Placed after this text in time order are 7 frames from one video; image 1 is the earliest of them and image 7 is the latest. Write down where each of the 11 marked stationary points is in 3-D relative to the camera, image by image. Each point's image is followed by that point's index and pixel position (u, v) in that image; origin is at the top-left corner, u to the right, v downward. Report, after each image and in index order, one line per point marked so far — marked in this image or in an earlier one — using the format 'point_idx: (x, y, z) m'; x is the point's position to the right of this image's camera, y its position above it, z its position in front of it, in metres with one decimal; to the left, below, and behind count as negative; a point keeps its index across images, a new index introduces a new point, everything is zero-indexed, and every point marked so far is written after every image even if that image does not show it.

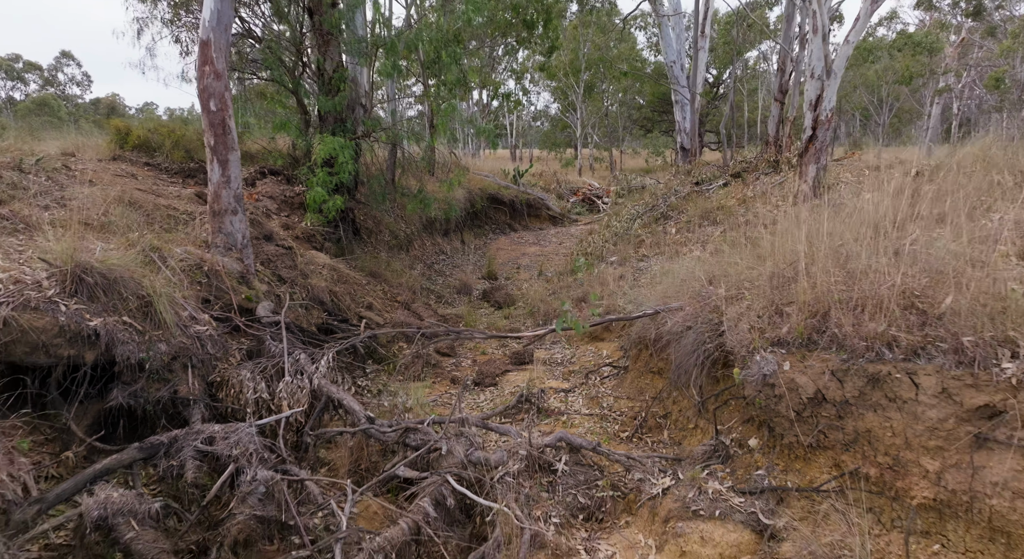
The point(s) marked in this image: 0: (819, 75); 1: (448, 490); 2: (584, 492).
0: (+4.4, +2.9, +8.5) m
1: (-0.4, -1.2, +3.3) m
2: (+0.4, -1.3, +3.5) m
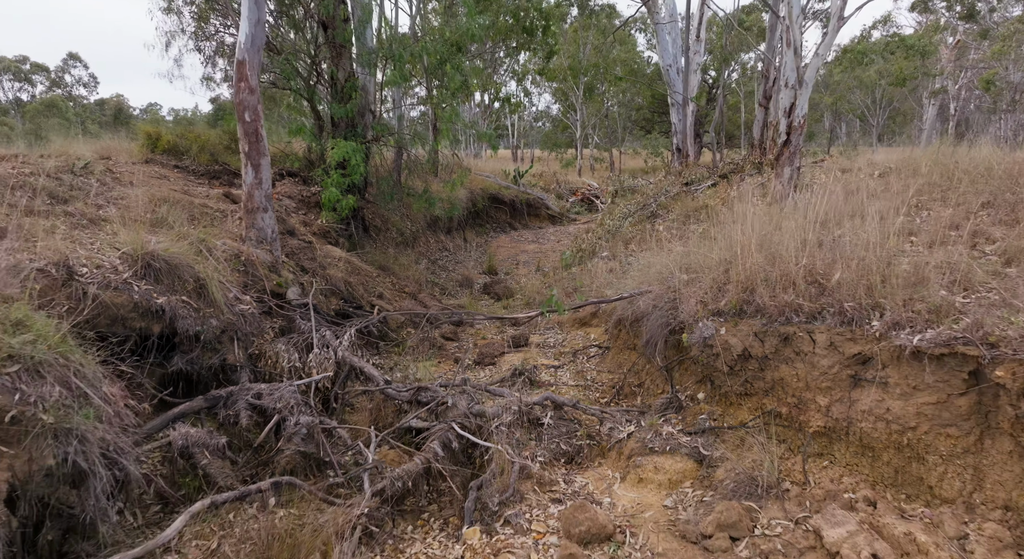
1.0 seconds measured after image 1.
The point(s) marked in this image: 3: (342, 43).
0: (+4.3, +3.0, +9.2) m
1: (-0.4, -1.1, +4.1) m
2: (+0.4, -1.1, +4.2) m
3: (-2.7, +3.8, +9.5) m
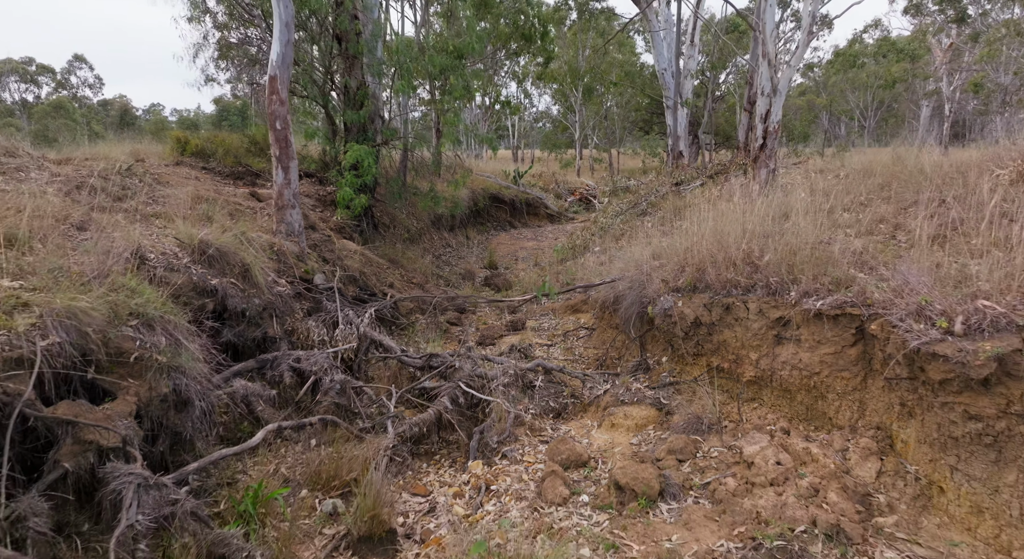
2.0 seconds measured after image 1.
0: (+4.3, +3.2, +10.1) m
1: (-0.4, -0.9, +5.0) m
2: (+0.4, -1.0, +5.1) m
3: (-2.7, +3.9, +10.3) m
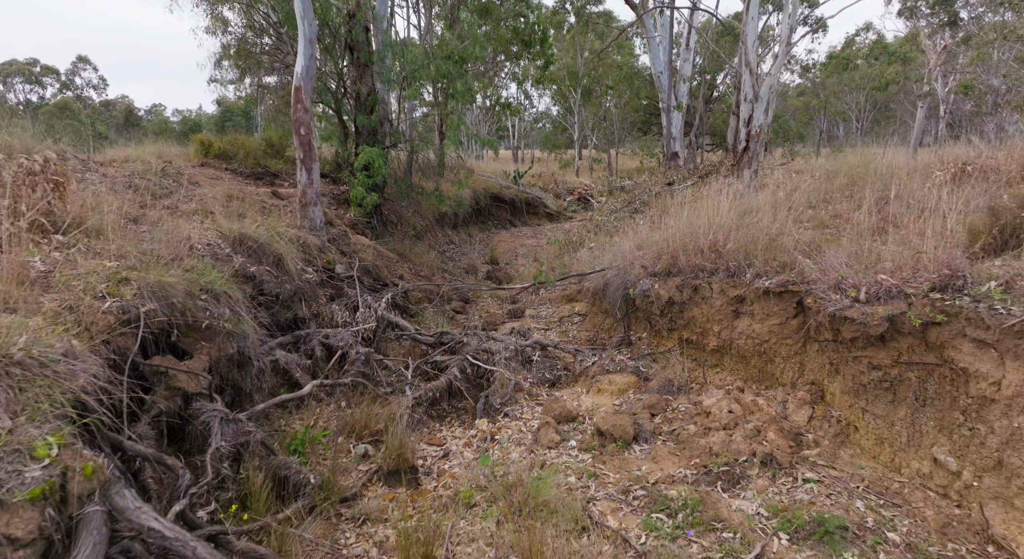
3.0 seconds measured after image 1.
0: (+4.3, +3.3, +10.8) m
1: (-0.4, -0.8, +5.7) m
2: (+0.4, -0.9, +5.9) m
3: (-2.7, +4.0, +11.1) m
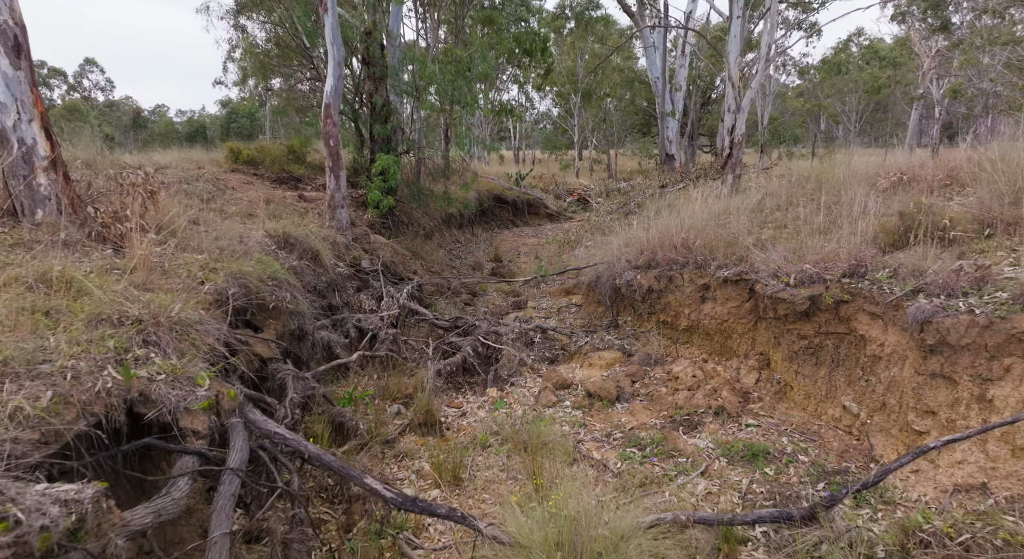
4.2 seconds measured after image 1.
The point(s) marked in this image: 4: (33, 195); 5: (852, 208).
0: (+4.4, +3.4, +11.9) m
1: (-0.4, -0.7, +6.8) m
2: (+0.4, -0.8, +6.9) m
3: (-2.6, +4.1, +12.1) m
4: (-3.6, +0.6, +4.5) m
5: (+3.3, +0.7, +5.8) m
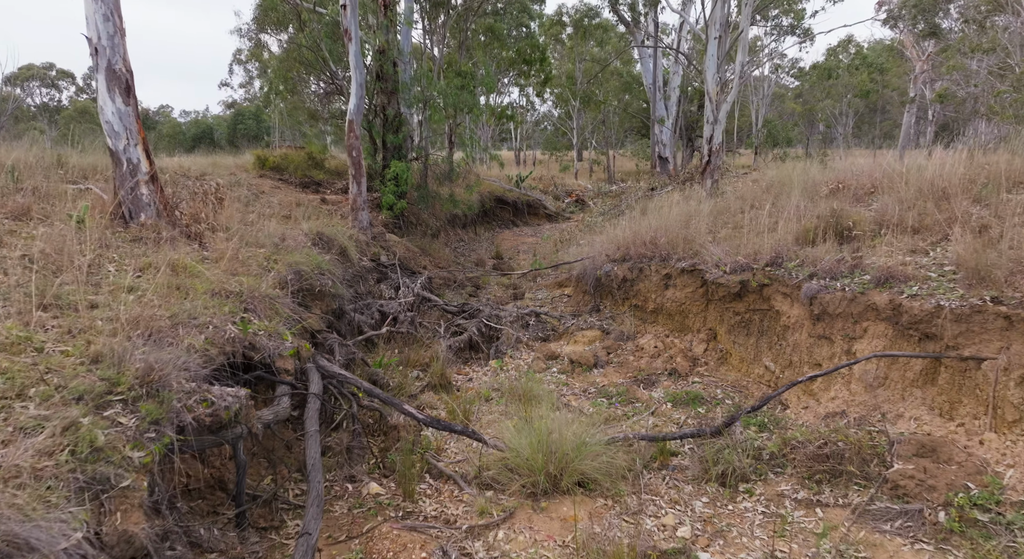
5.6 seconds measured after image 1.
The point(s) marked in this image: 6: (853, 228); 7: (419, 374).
0: (+4.4, +3.5, +13.1) m
1: (-0.4, -0.6, +8.0) m
2: (+0.4, -0.7, +8.2) m
3: (-2.7, +4.2, +13.4) m
4: (-3.6, +0.7, +5.8) m
5: (+3.3, +0.8, +7.1) m
6: (+3.3, +0.5, +5.8) m
7: (-1.0, -1.0, +6.6) m
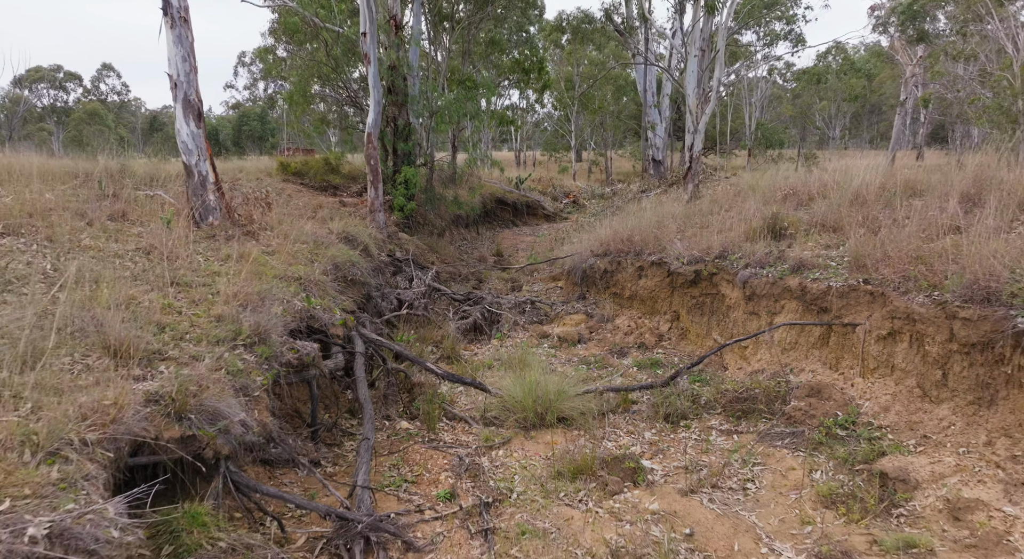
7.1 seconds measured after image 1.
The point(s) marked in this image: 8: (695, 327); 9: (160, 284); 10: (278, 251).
0: (+4.4, +3.6, +14.5) m
1: (-0.4, -0.5, +9.4) m
2: (+0.4, -0.6, +9.5) m
3: (-2.7, +4.4, +14.7) m
4: (-3.6, +0.9, +7.1) m
5: (+3.2, +0.9, +8.4) m
6: (+3.3, +0.6, +7.1) m
7: (-1.1, -0.9, +8.0) m
8: (+2.2, -0.6, +7.2) m
9: (-2.8, 0.0, +4.8) m
10: (-2.7, +0.3, +6.8) m
